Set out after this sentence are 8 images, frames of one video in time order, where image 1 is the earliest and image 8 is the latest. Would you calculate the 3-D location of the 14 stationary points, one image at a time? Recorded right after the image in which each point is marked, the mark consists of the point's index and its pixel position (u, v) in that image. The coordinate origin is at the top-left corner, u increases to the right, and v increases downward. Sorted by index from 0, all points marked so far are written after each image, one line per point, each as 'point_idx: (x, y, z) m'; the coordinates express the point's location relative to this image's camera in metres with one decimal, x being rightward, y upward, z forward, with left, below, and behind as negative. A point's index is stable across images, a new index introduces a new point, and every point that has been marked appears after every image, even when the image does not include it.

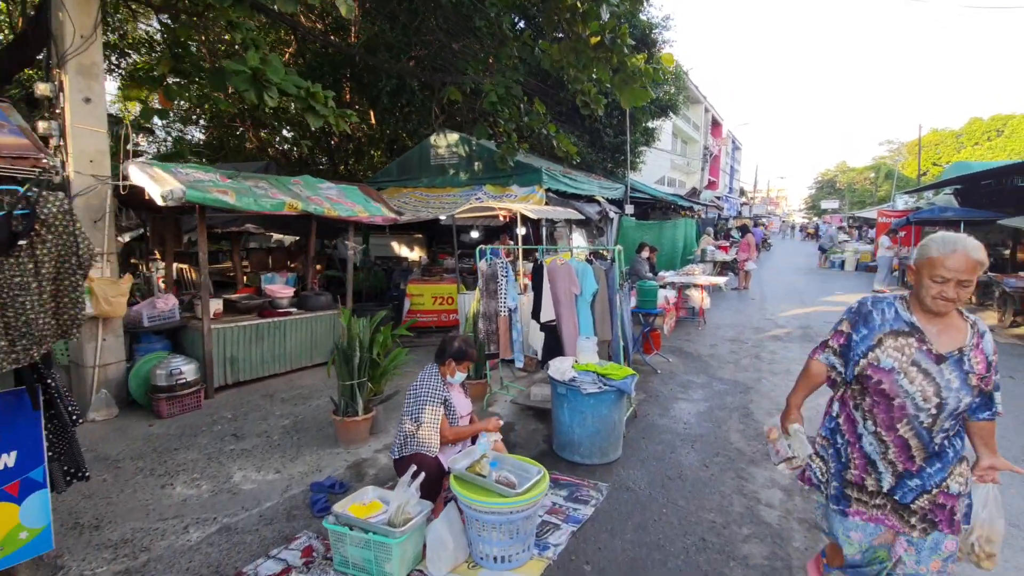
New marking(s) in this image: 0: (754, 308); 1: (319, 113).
0: (+4.9, -0.4, +10.6) m
1: (-2.2, +2.0, +5.8) m
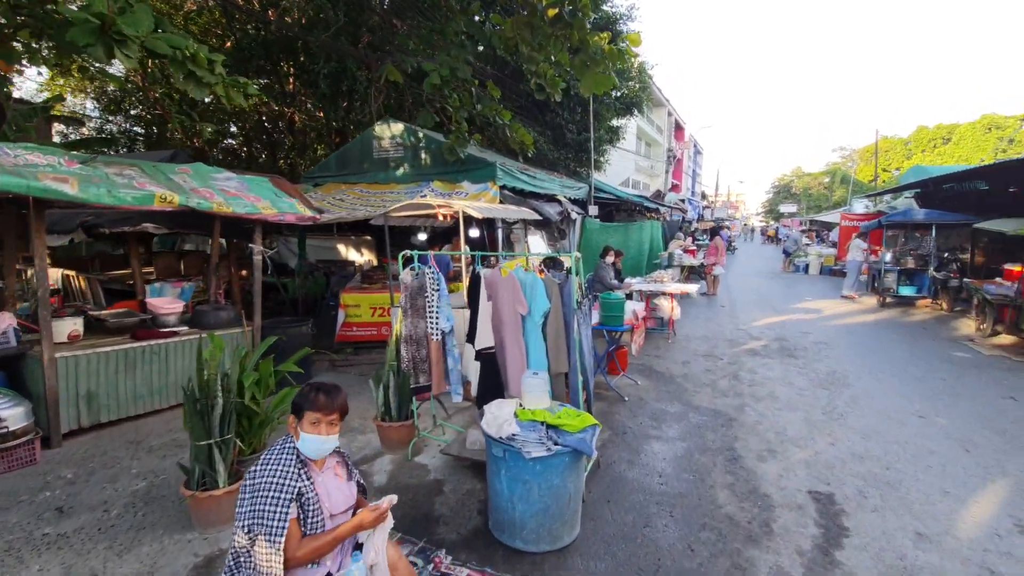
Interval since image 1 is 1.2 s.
0: (+4.0, -0.6, +9.9) m
1: (-2.8, +1.8, +4.6) m
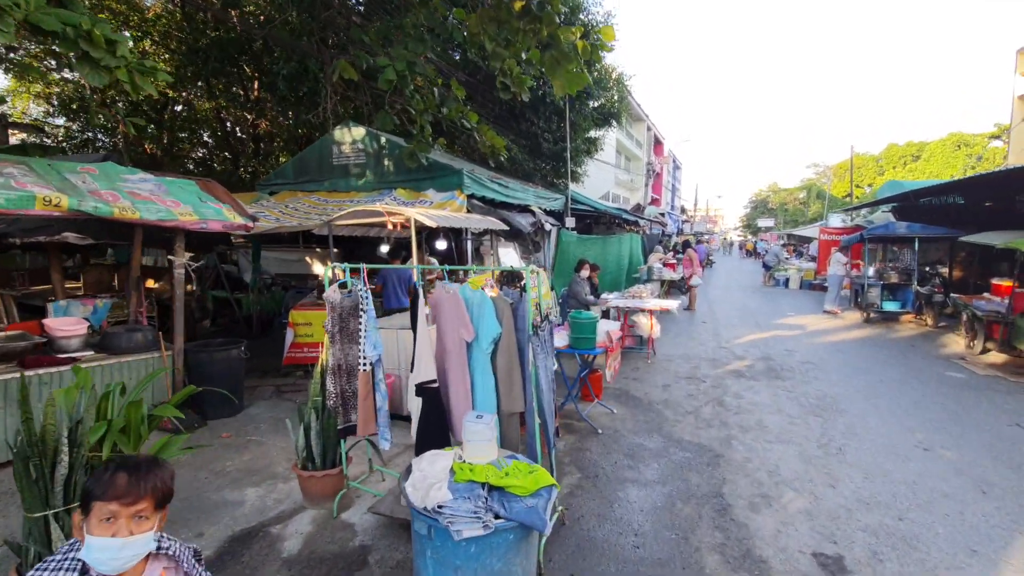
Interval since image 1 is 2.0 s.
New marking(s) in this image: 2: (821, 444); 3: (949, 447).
0: (+3.5, -0.8, +9.4) m
1: (-3.1, +1.7, +4.0) m
2: (+2.7, -1.4, +4.5) m
3: (+3.9, -1.4, +4.6) m
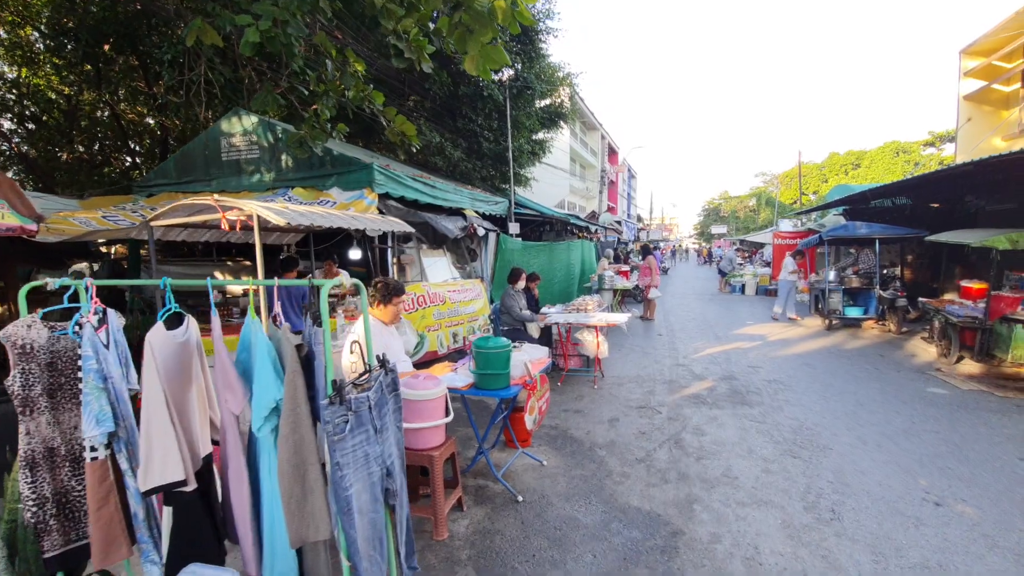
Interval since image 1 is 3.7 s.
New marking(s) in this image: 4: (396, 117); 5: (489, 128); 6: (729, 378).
0: (+2.4, -1.0, +8.3) m
1: (-3.9, +1.5, +2.5) m
2: (+2.0, -1.4, +3.4) m
3: (+3.1, -1.4, +3.6) m
4: (-1.3, +1.9, +5.9) m
5: (-0.5, +3.7, +11.9) m
6: (+2.7, -1.1, +6.6) m
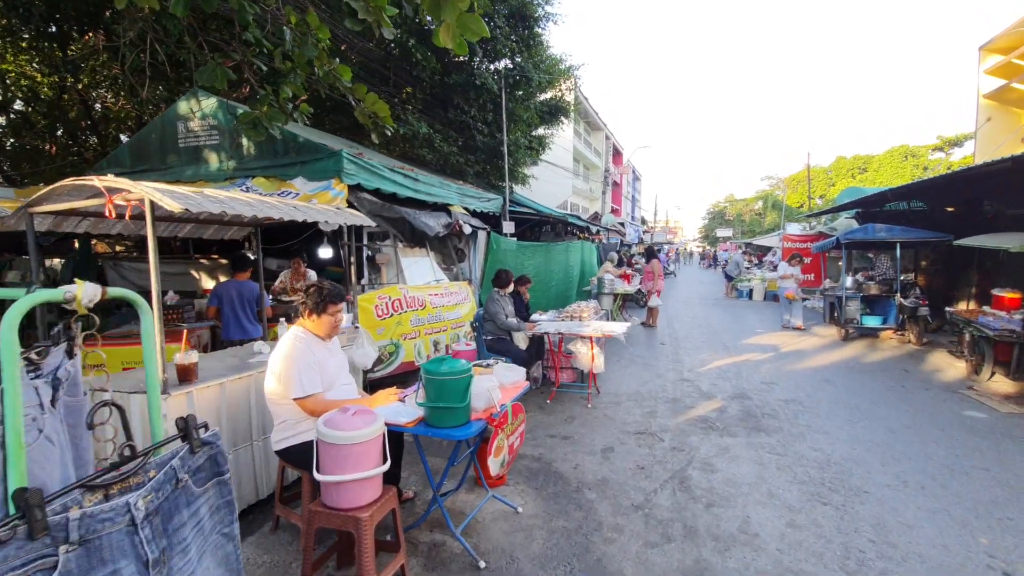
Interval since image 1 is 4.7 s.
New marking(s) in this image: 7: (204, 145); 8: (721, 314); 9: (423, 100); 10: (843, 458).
0: (+2.2, -1.1, +7.6) m
1: (-4.0, +1.5, +1.8) m
2: (+1.8, -1.5, +2.7) m
3: (+2.9, -1.5, +2.8) m
4: (-1.5, +1.9, +5.2) m
5: (-0.6, +3.6, +11.2) m
6: (+2.6, -1.2, +5.8) m
7: (-3.9, +1.8, +6.6) m
8: (+5.3, -0.7, +13.1) m
9: (-1.8, +3.8, +10.6) m
10: (+2.7, -1.4, +4.3) m
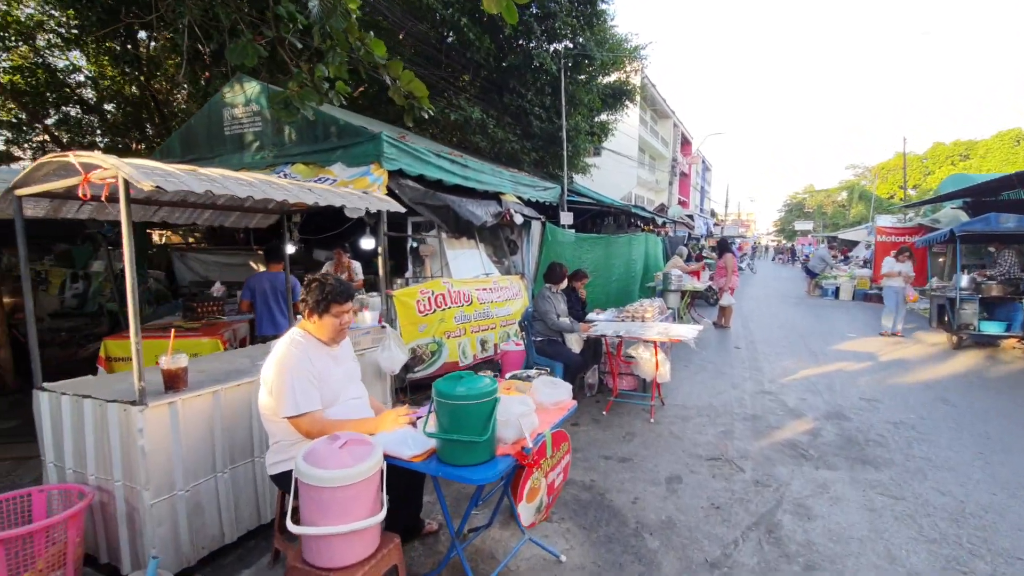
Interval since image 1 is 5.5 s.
0: (+2.9, -1.0, +6.7) m
1: (-3.9, +1.6, +1.6) m
2: (+1.9, -1.5, +1.9) m
3: (+3.0, -1.6, +1.9) m
4: (-1.0, +2.0, +4.7) m
5: (+0.6, +3.7, +10.5) m
6: (+3.0, -1.2, +4.9) m
7: (-3.2, +1.9, +6.4) m
8: (+6.6, -0.6, +11.7) m
9: (-0.7, +3.9, +10.1) m
10: (+3.0, -1.4, +3.4) m
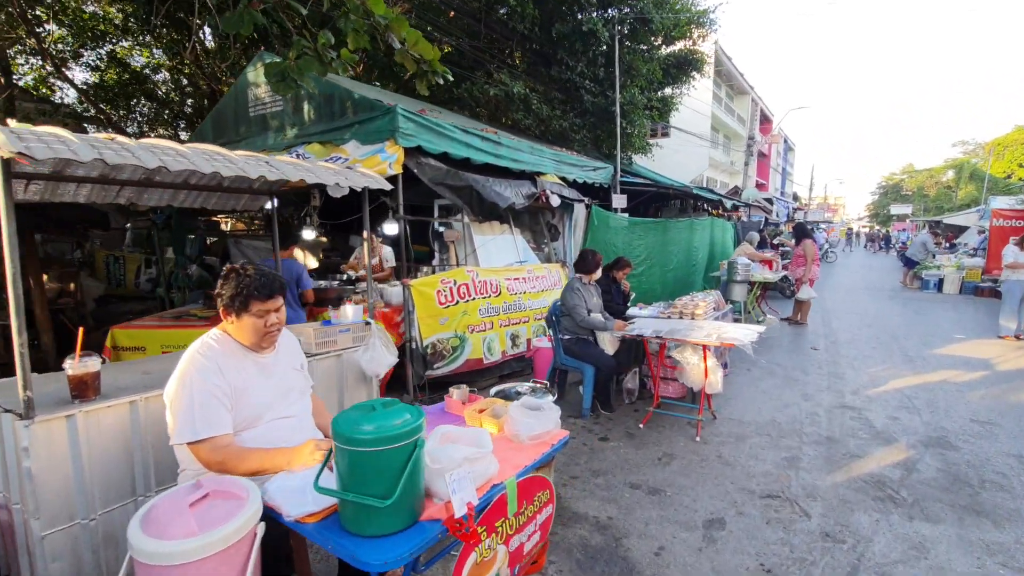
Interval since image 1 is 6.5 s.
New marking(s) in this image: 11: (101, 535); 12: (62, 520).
0: (+3.3, -1.0, +5.7) m
1: (-4.1, +1.6, +1.5) m
2: (+1.6, -1.5, +1.1) m
3: (+2.8, -1.6, +0.9) m
4: (-0.8, +2.0, +4.2) m
5: (+1.5, +3.9, +9.7) m
6: (+3.2, -1.2, +3.9) m
7: (-2.8, +2.1, +6.1) m
8: (+7.6, -0.4, +10.2) m
9: (+0.2, +4.2, +9.4) m
10: (+3.0, -1.4, +2.4) m
11: (-1.7, -1.0, +2.1) m
12: (-1.7, -0.9, +2.0) m
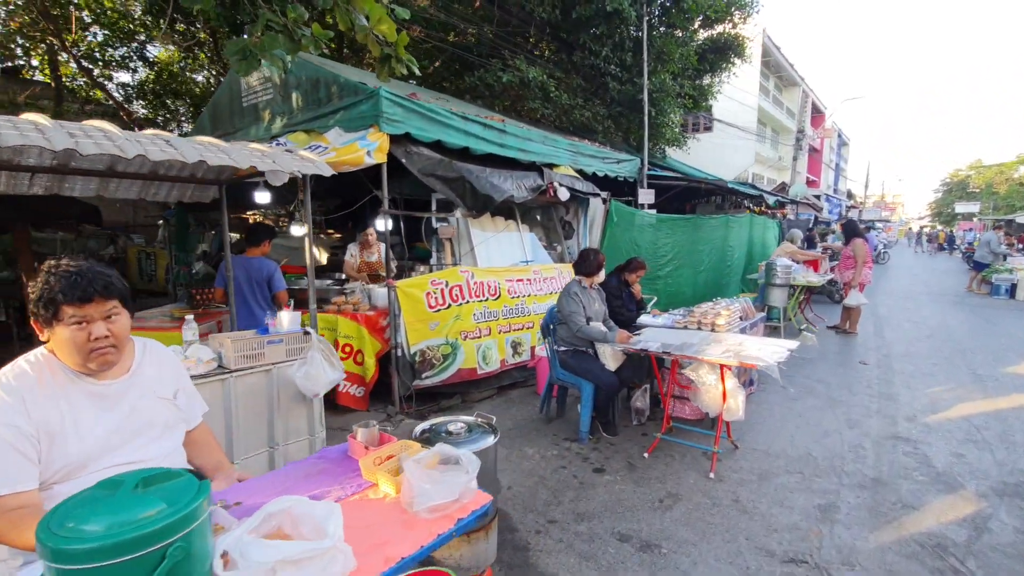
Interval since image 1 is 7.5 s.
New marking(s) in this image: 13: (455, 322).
0: (+3.3, -1.0, +4.9) m
1: (-4.4, +1.6, +1.3) m
2: (+1.3, -1.6, +0.4) m
3: (+2.4, -1.7, +0.2) m
4: (-0.9, +2.0, +3.7) m
5: (+1.9, +3.9, +9.0) m
6: (+3.0, -1.2, +3.1) m
7: (-2.7, +2.1, +5.7) m
8: (+7.9, -0.5, +9.1) m
9: (+0.6, +4.1, +8.8) m
10: (+2.7, -1.5, +1.6) m
11: (-2.0, -1.0, +1.7) m
12: (-2.0, -0.9, +1.6) m
13: (-0.5, -0.3, +4.9) m
